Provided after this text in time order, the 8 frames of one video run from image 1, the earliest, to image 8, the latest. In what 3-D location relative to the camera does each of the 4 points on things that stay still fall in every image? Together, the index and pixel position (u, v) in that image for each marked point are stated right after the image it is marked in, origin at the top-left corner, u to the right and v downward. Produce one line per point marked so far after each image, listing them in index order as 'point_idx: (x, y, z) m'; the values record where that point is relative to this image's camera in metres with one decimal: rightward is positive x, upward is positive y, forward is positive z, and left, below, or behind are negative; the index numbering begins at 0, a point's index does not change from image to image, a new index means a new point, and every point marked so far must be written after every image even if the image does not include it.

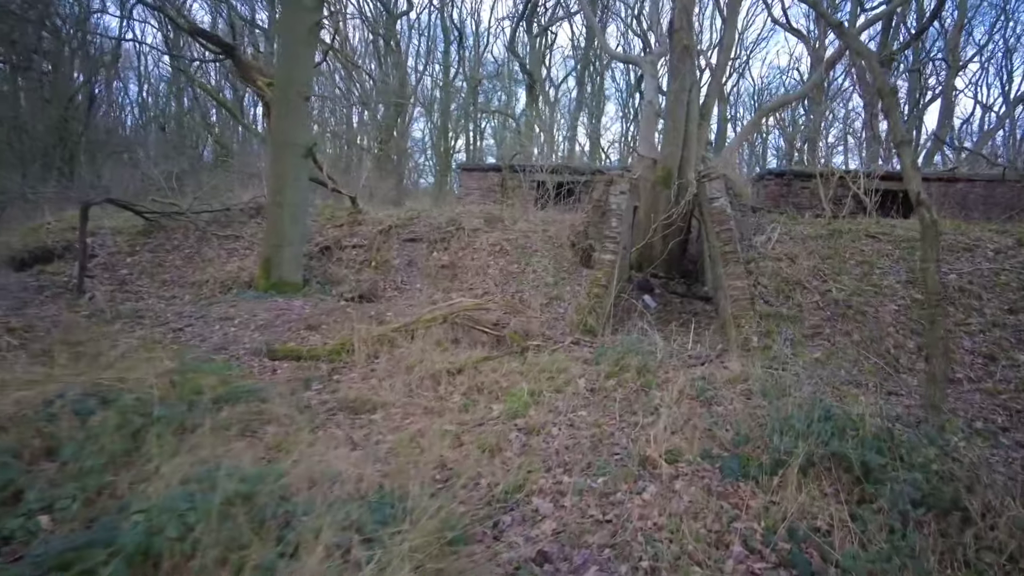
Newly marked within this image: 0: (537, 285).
0: (+0.4, +0.1, +9.8) m
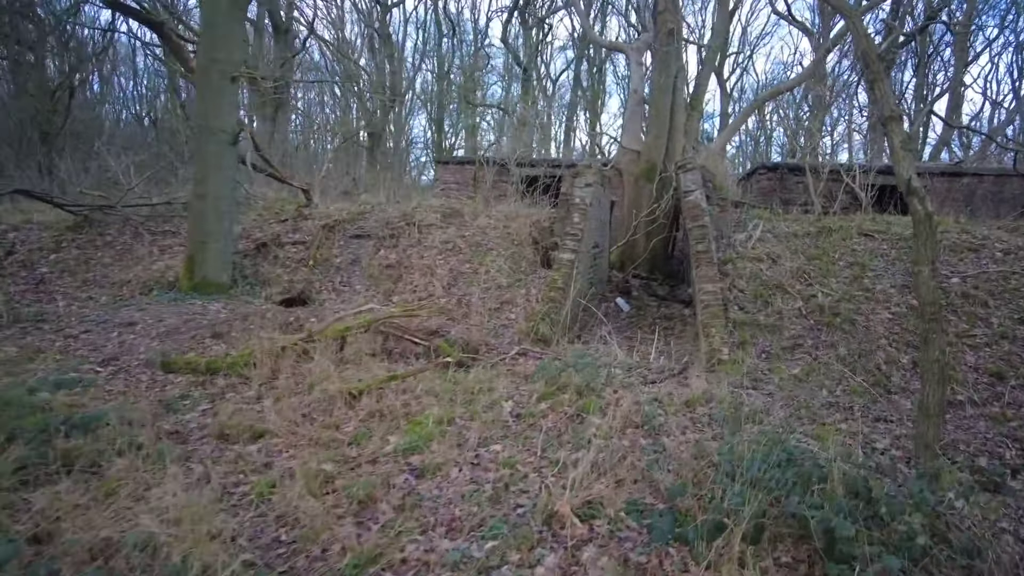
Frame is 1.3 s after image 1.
0: (-0.3, 0.0, +8.8) m
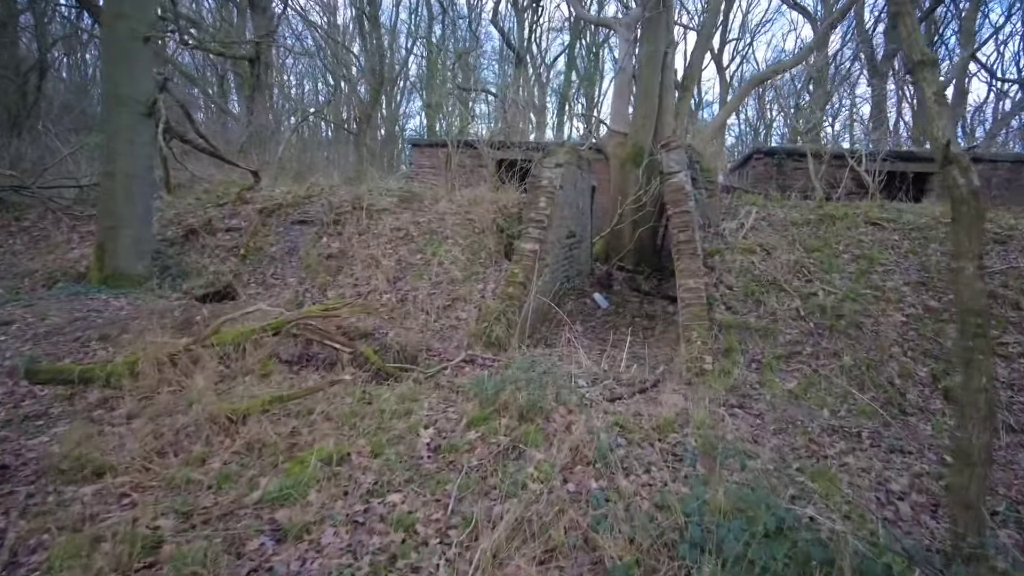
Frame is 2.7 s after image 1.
0: (-0.9, +0.1, +7.6) m
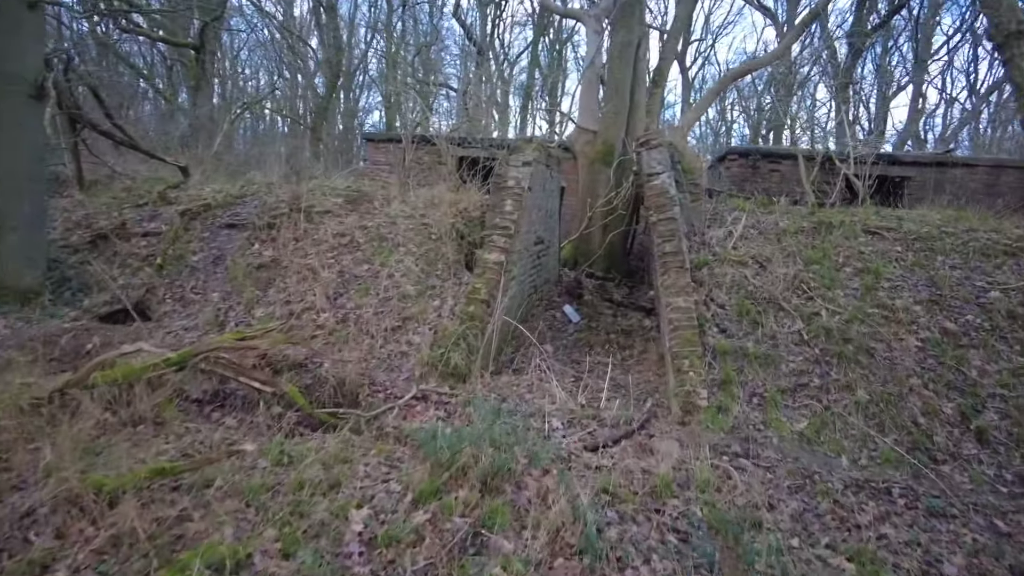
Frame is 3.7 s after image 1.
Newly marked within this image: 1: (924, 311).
0: (-1.3, -0.1, +6.5) m
1: (+3.8, -0.2, +6.0) m
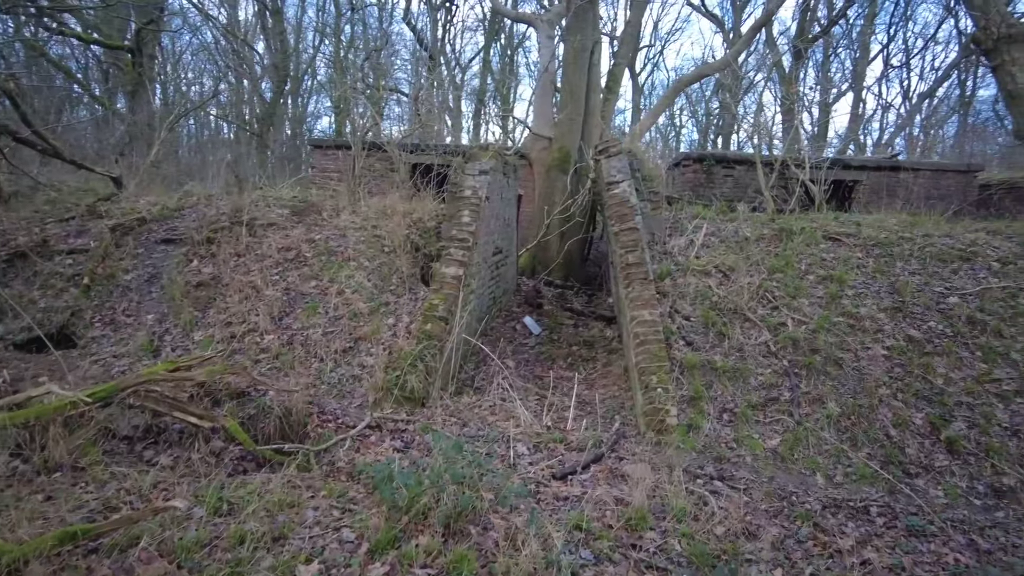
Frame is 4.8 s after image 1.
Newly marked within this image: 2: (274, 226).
0: (-1.7, -0.3, +6.2) m
1: (+3.5, -0.3, +6.0) m
2: (-2.8, +0.7, +7.7) m
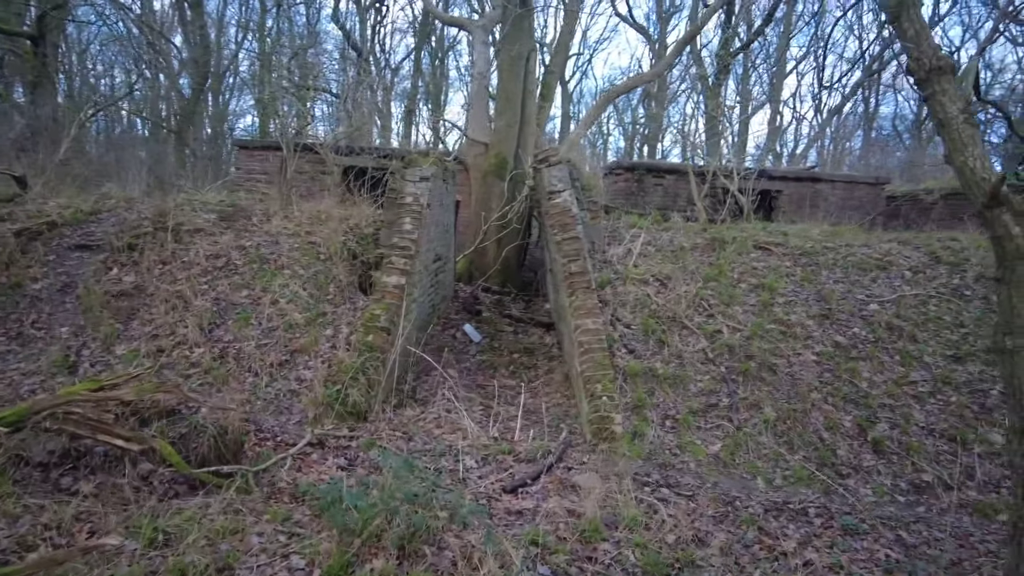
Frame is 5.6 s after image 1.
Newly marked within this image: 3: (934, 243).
0: (-2.2, -0.3, +5.9) m
1: (+2.9, -0.4, +6.3) m
2: (-3.5, +0.6, +7.3) m
3: (+5.3, +0.6, +8.1) m
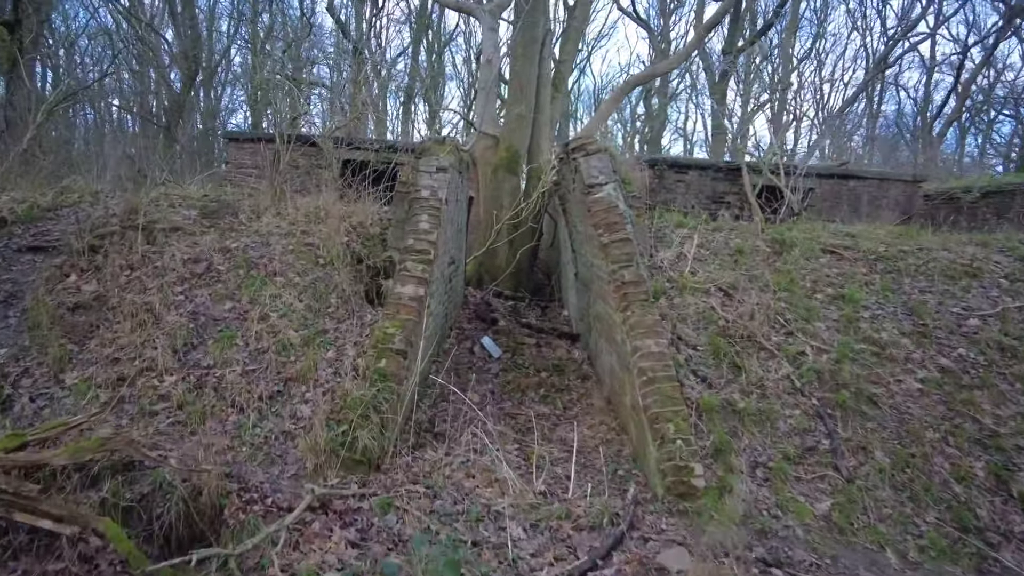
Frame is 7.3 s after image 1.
0: (-1.9, -0.4, +4.8) m
1: (+3.3, -0.5, +5.2) m
2: (-3.2, +0.5, +6.2) m
3: (+5.6, +0.5, +7.1) m
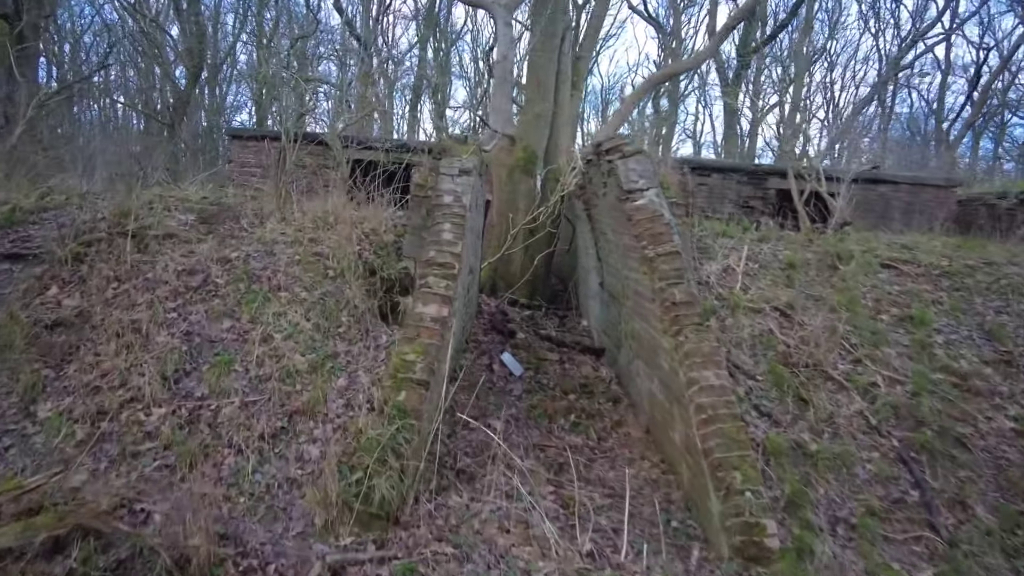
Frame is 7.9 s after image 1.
0: (-1.6, -0.6, +4.2) m
1: (+3.5, -0.6, +4.6) m
2: (-2.9, +0.4, +5.6) m
3: (+5.8, +0.3, +6.5) m
